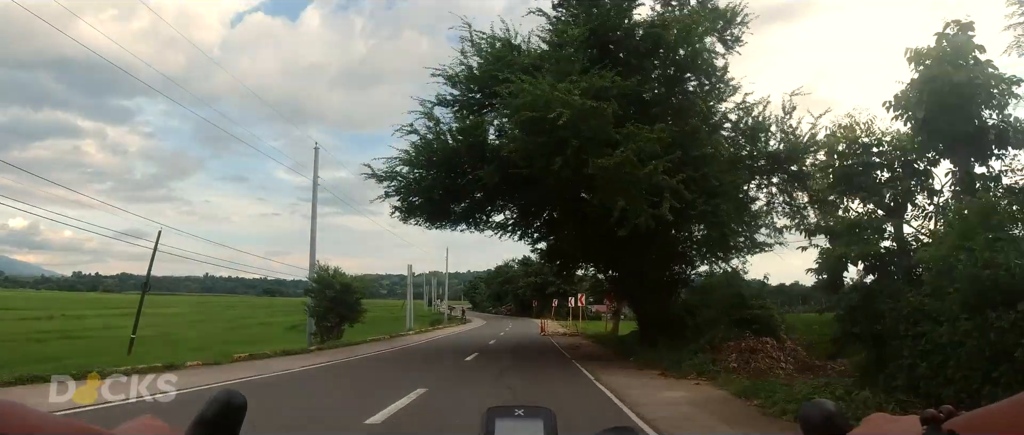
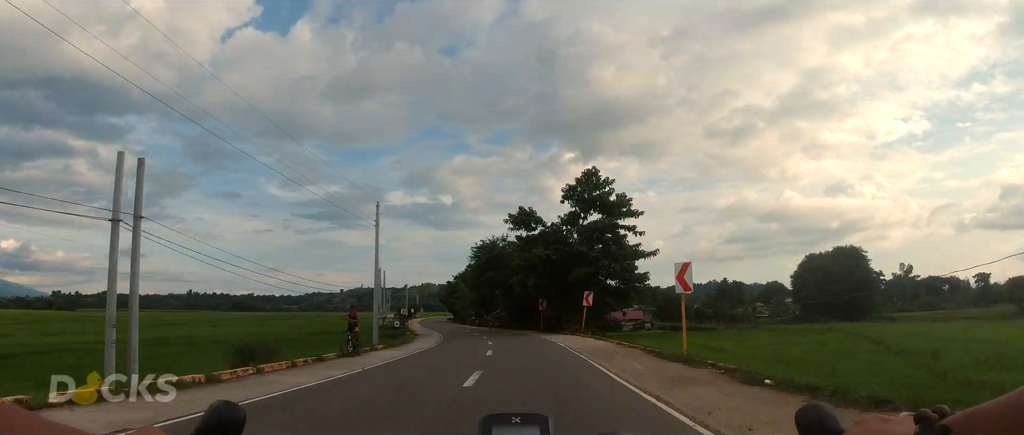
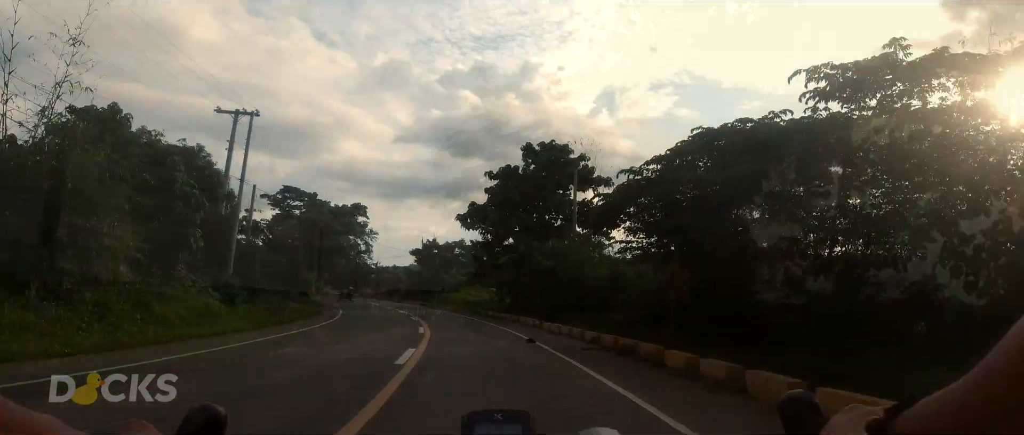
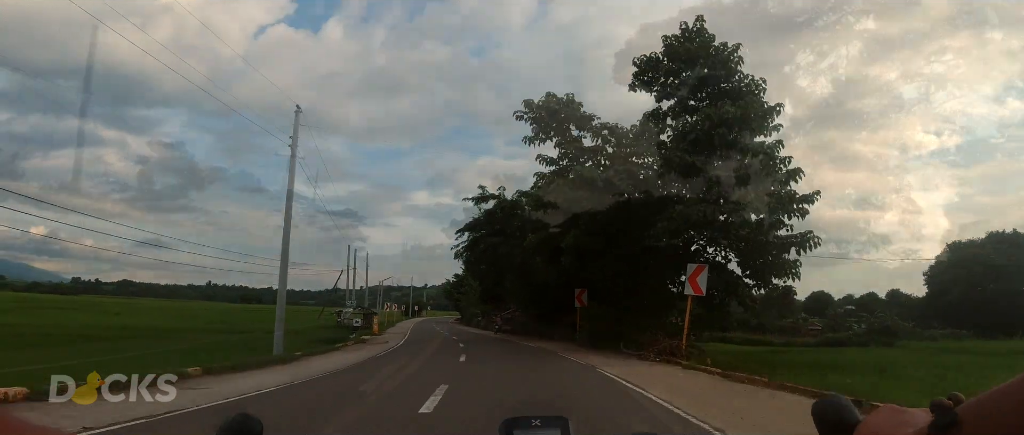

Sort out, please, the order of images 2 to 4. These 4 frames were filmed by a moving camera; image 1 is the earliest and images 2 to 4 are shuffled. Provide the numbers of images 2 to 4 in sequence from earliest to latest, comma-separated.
2, 4, 3
